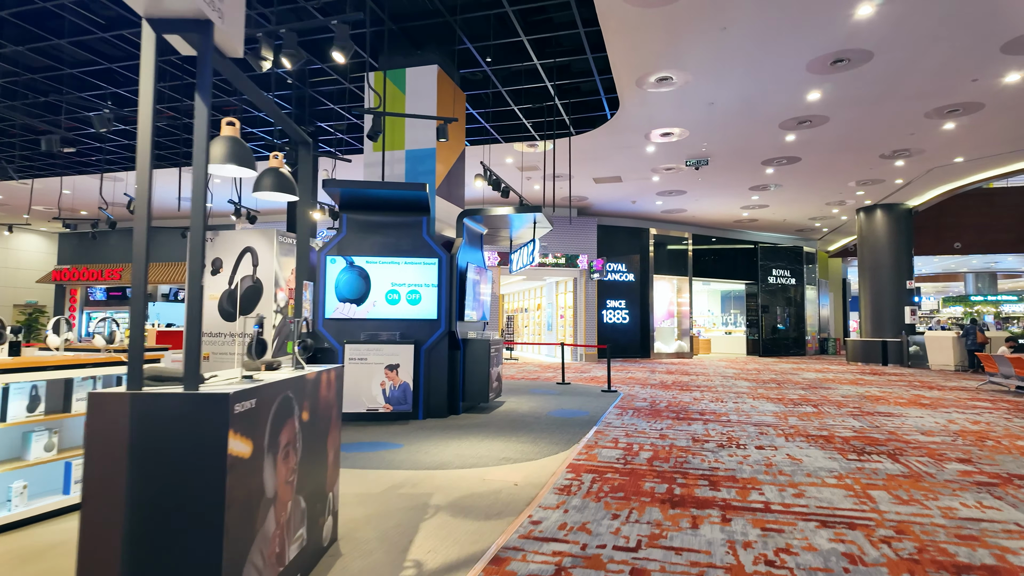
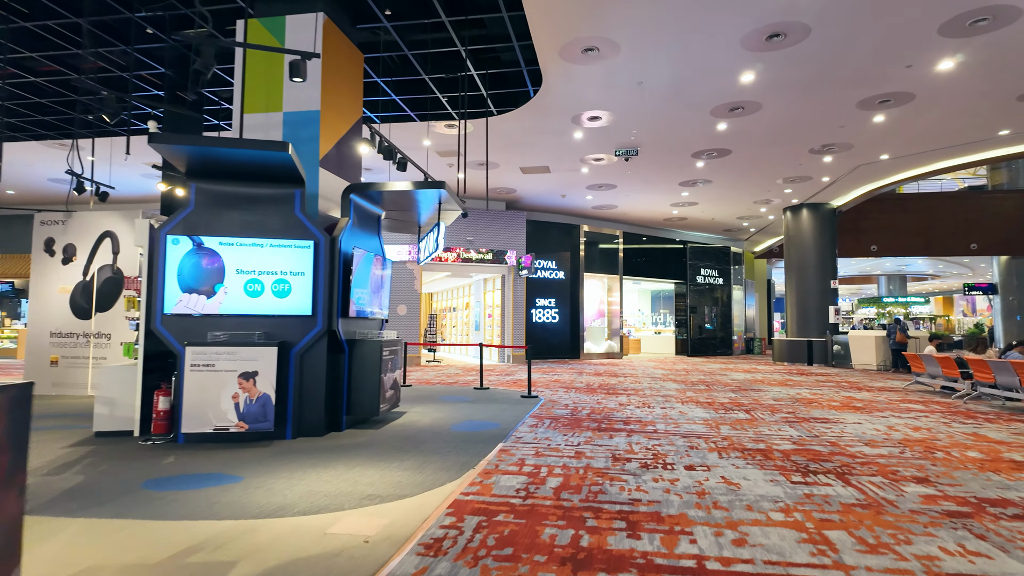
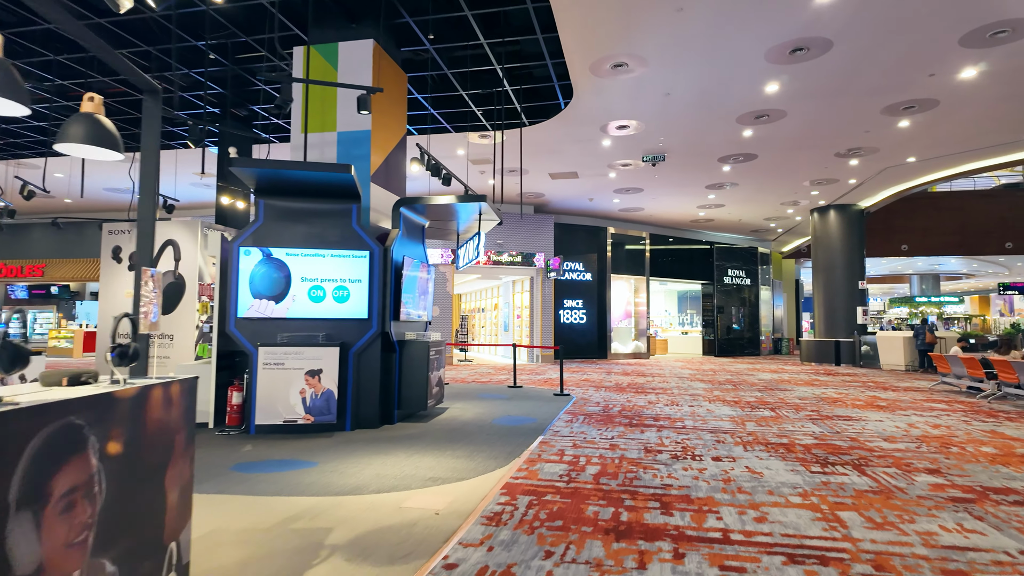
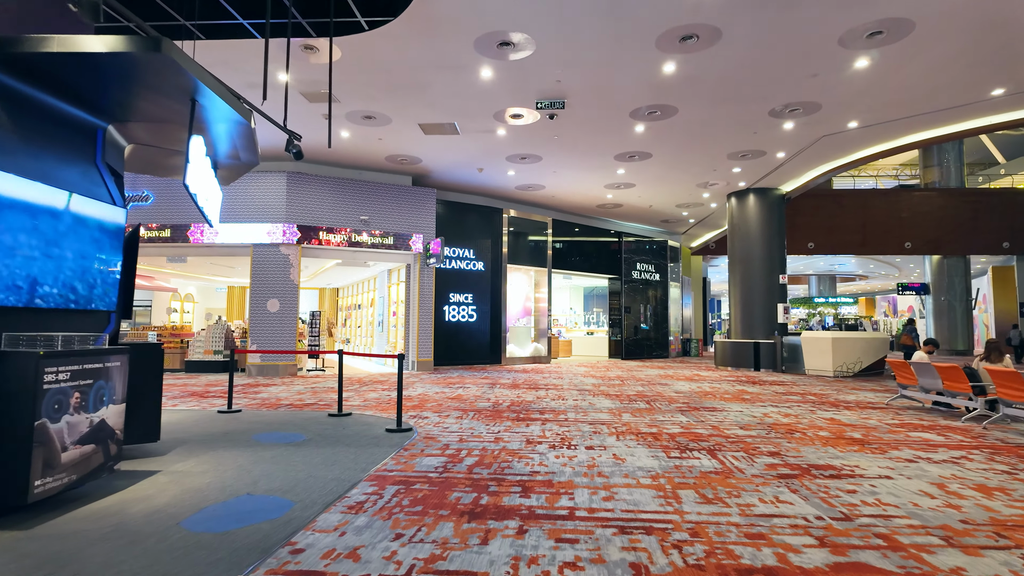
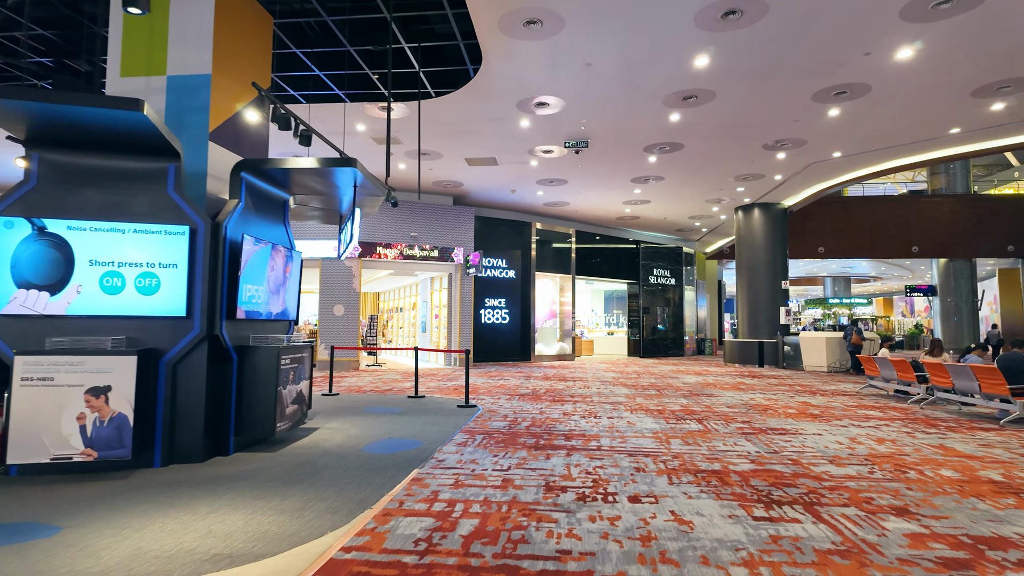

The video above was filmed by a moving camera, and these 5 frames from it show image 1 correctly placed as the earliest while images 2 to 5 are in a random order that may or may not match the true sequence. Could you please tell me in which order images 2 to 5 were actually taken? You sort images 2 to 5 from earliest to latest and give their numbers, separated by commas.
3, 2, 5, 4
